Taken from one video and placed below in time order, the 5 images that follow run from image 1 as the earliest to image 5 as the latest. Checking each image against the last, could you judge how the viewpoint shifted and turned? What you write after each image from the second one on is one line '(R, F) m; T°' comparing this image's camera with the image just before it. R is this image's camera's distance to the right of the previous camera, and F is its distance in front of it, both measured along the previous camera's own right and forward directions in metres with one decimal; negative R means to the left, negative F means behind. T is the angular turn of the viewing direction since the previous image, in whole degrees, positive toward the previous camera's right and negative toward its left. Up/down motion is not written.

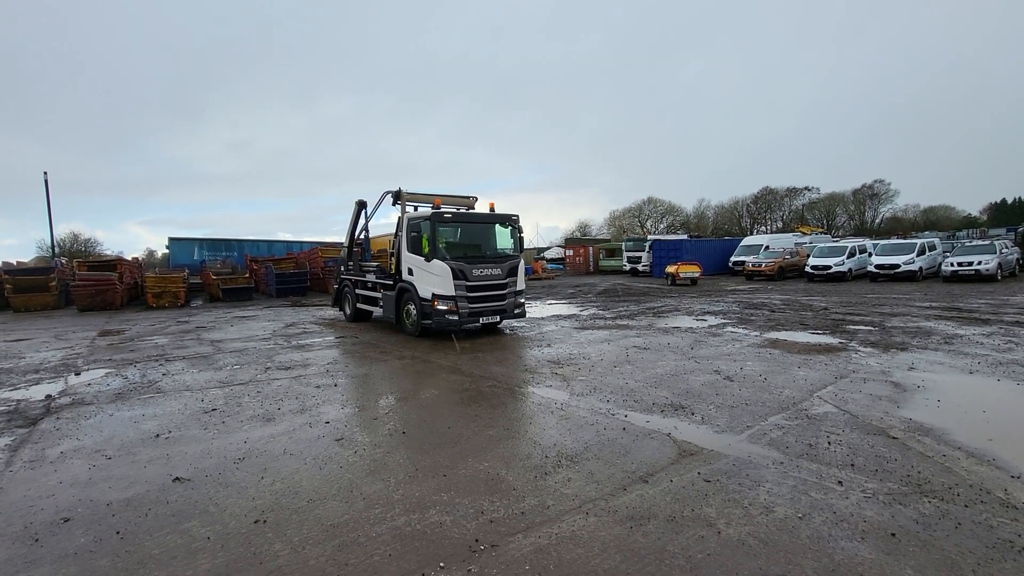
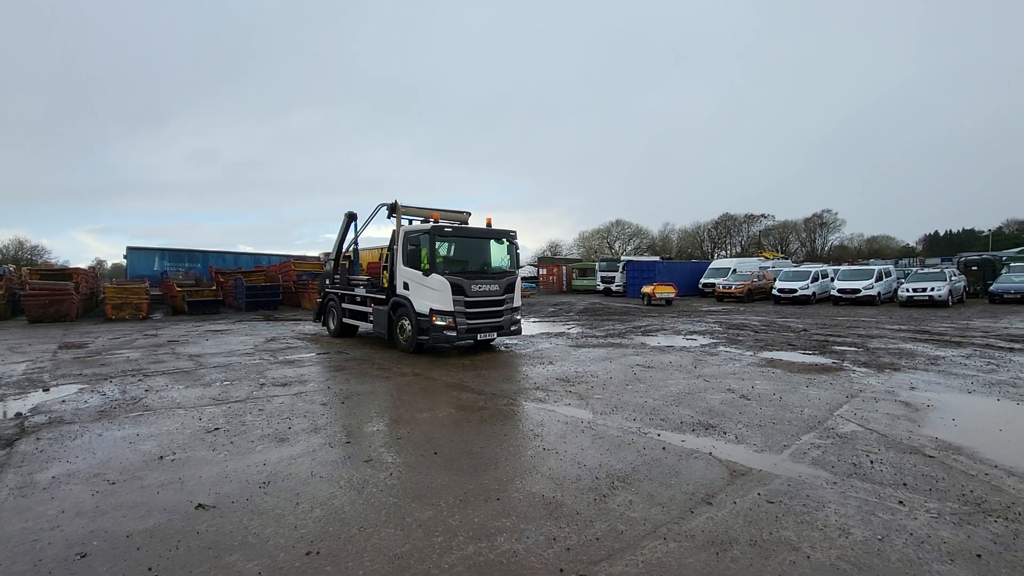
(-0.7, +0.2) m; +4°
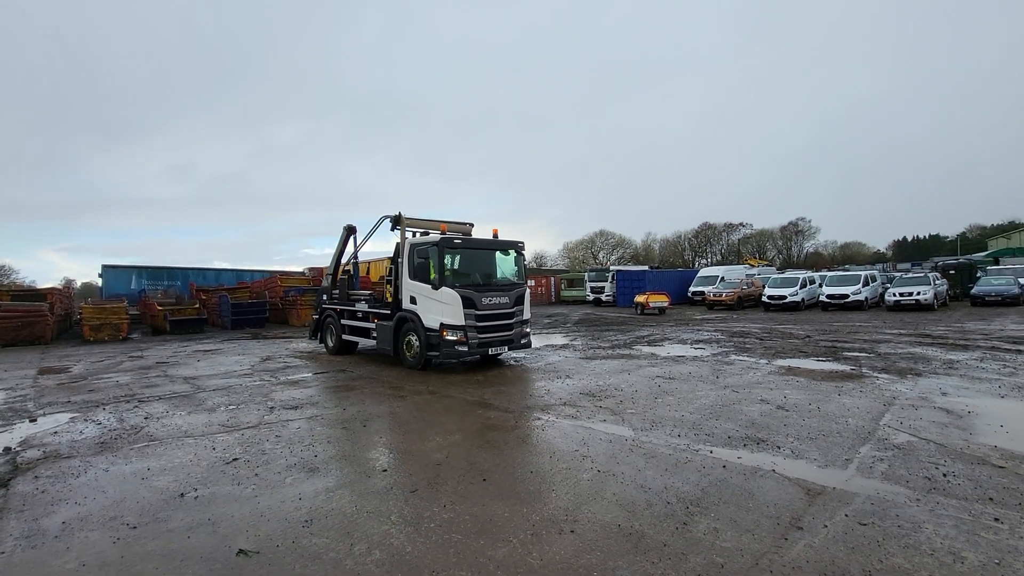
(-0.6, +0.3) m; +2°
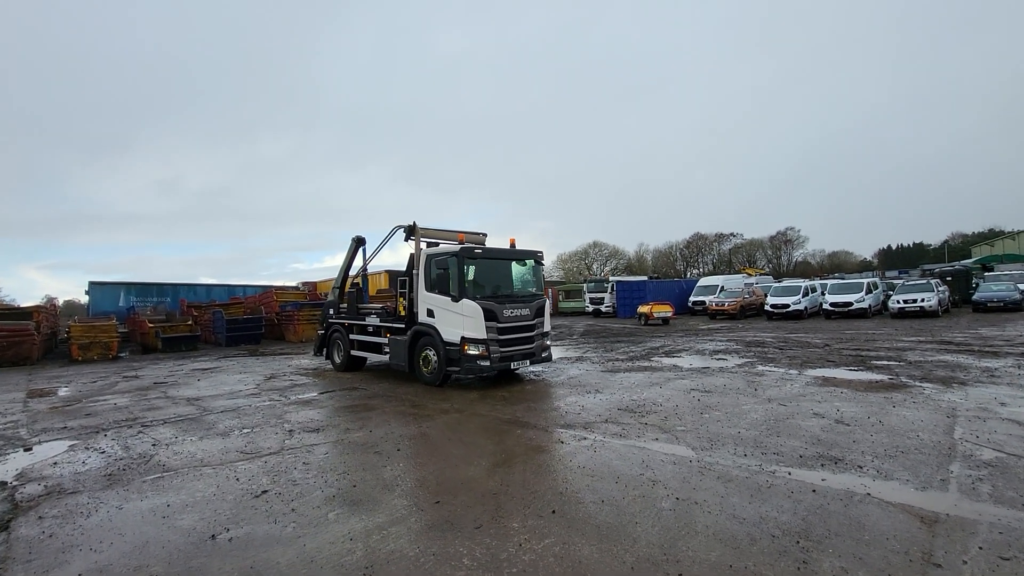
(-0.6, +0.4) m; +1°
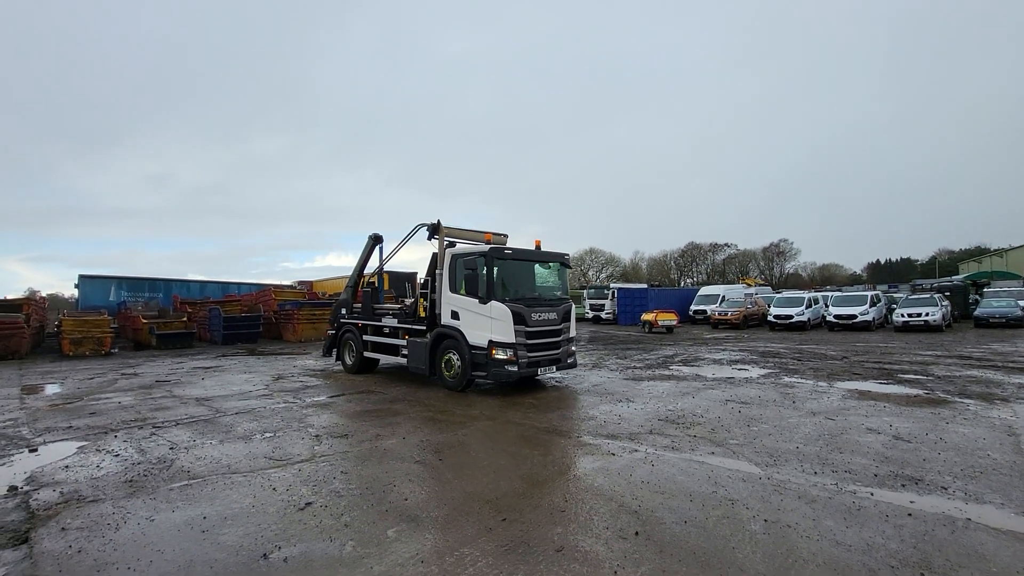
(-0.7, +0.3) m; +1°
